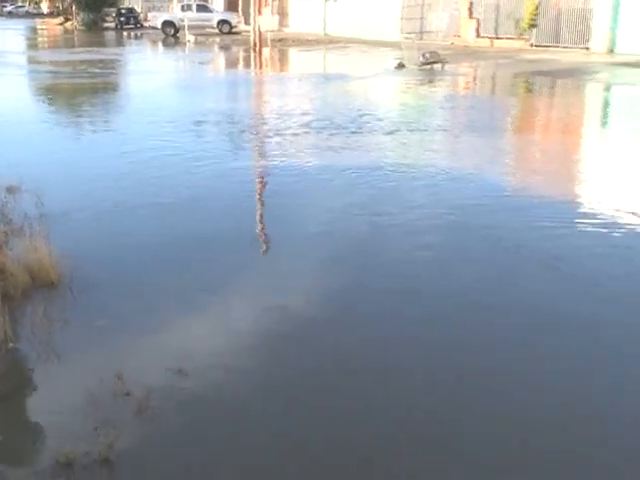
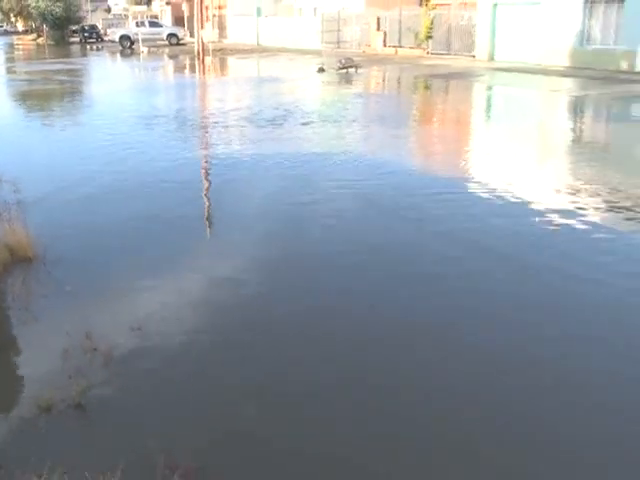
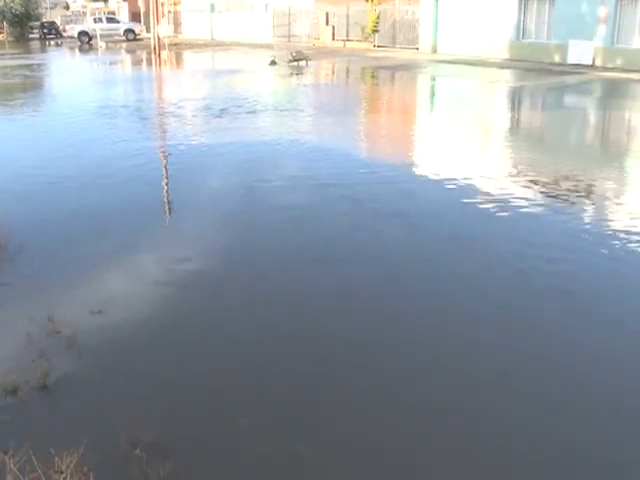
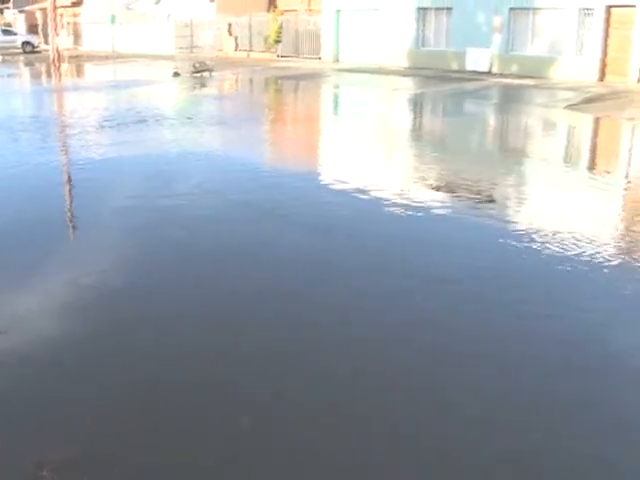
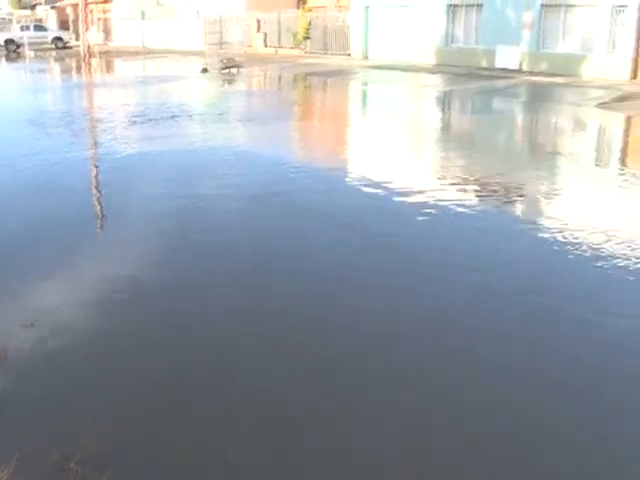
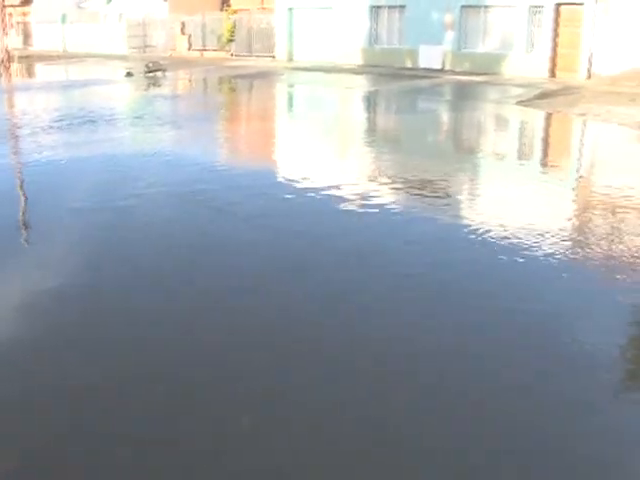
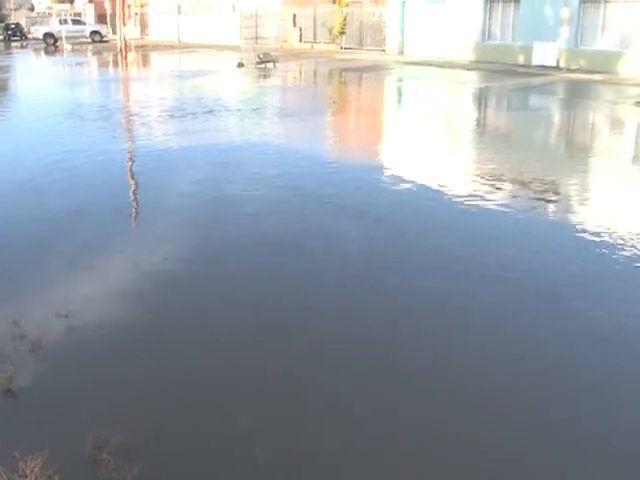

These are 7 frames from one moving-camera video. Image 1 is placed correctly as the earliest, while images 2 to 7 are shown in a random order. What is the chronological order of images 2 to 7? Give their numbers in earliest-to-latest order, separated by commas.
2, 3, 7, 5, 4, 6
